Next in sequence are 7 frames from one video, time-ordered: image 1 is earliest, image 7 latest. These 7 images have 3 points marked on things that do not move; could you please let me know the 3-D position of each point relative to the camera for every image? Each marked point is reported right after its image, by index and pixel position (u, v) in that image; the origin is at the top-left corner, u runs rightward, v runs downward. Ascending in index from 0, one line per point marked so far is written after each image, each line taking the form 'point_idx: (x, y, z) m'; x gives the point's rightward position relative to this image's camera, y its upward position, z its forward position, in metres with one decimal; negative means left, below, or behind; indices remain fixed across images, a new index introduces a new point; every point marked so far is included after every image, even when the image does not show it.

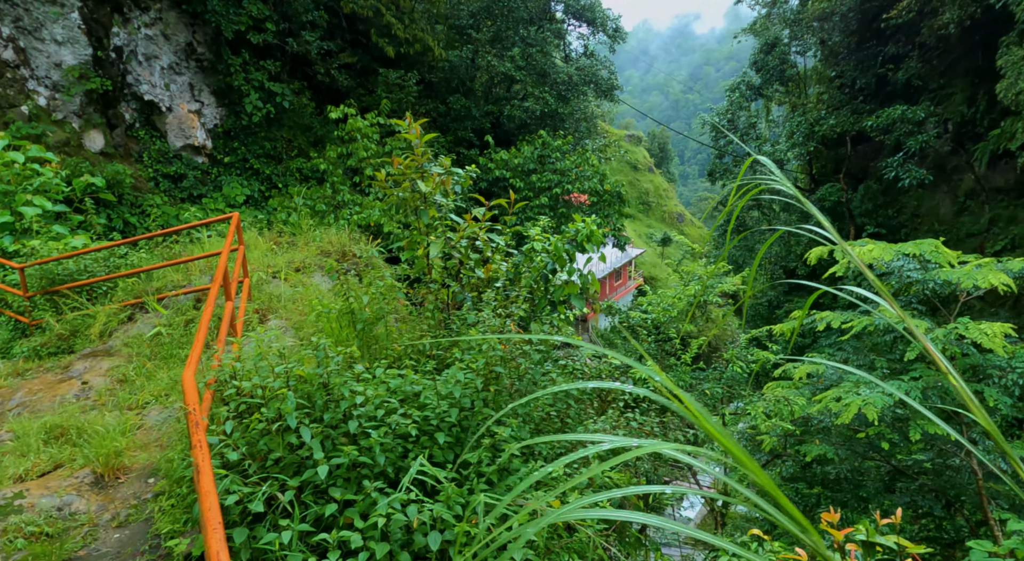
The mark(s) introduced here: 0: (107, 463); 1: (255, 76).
0: (-1.8, -0.8, +2.8) m
1: (-4.6, +3.6, +10.9) m
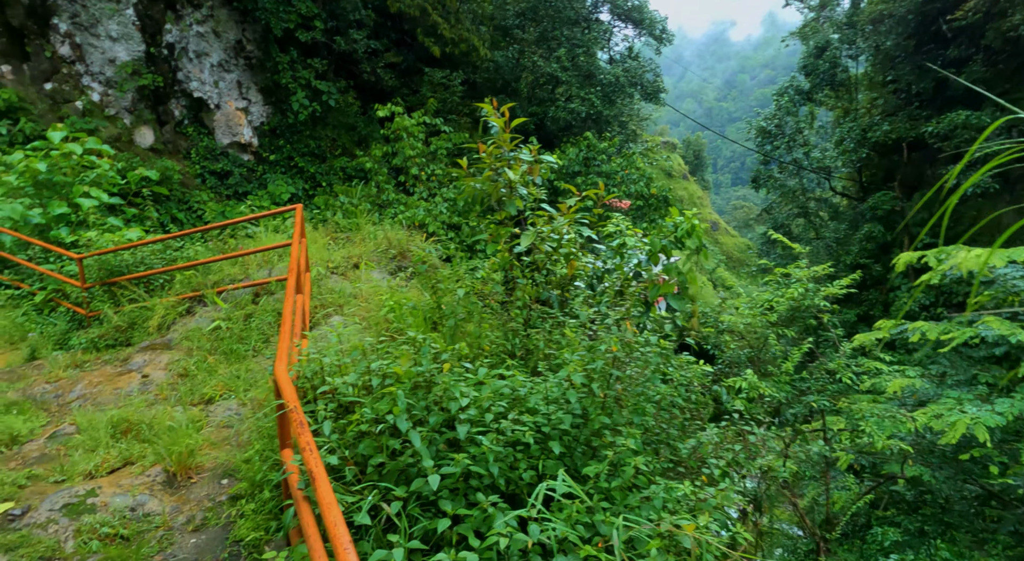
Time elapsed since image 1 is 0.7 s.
0: (-1.4, -0.8, +2.6) m
1: (-3.7, +3.7, +10.9) m
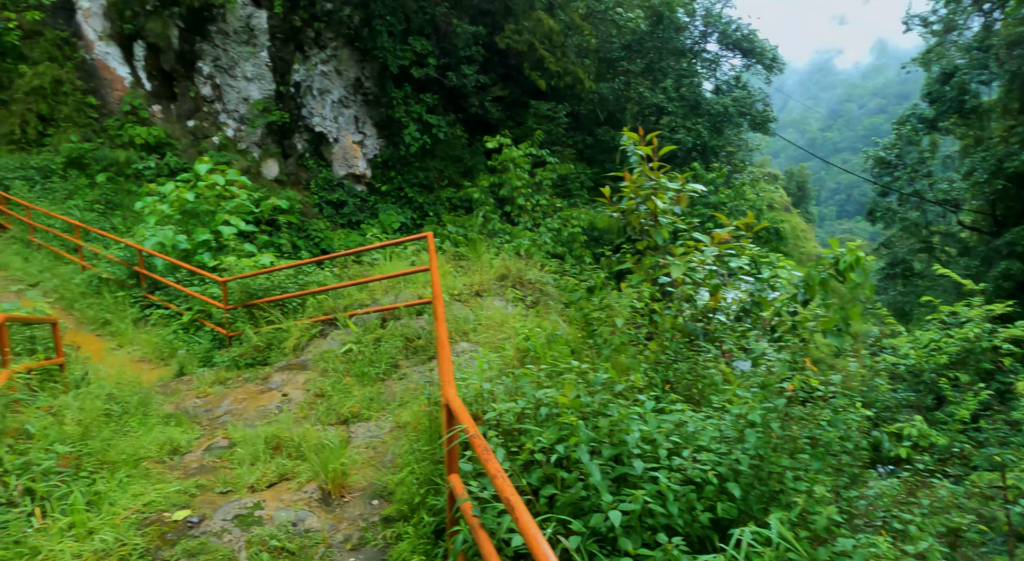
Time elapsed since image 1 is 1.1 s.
0: (-0.8, -0.9, +2.7) m
1: (-1.8, +3.2, +11.4) m
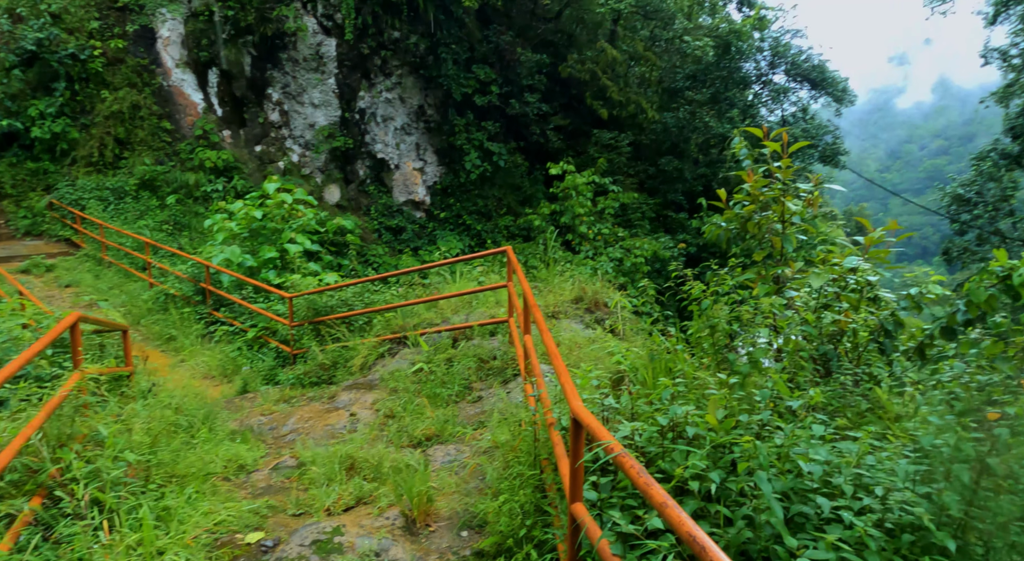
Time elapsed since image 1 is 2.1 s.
0: (-0.4, -0.9, +2.4) m
1: (-0.7, +2.7, +11.4) m
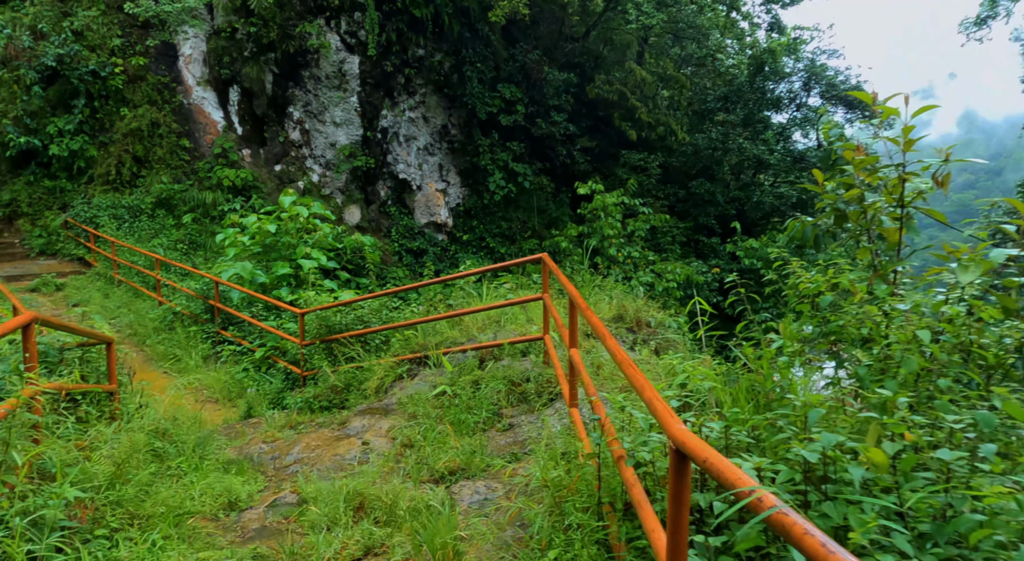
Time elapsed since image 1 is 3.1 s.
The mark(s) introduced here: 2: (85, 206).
0: (-0.2, -0.9, +1.9) m
1: (-0.2, +2.2, +11.0) m
2: (-5.9, +1.0, +8.5) m
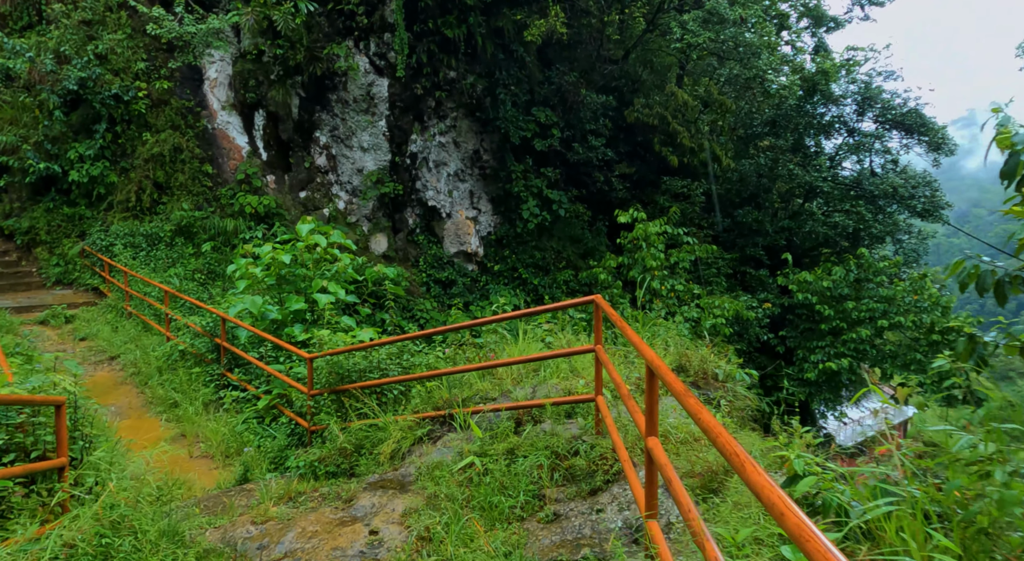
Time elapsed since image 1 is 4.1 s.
0: (-0.1, -1.0, +1.2) m
1: (+0.4, +1.7, +10.5) m
2: (-5.5, +0.6, +8.1) m
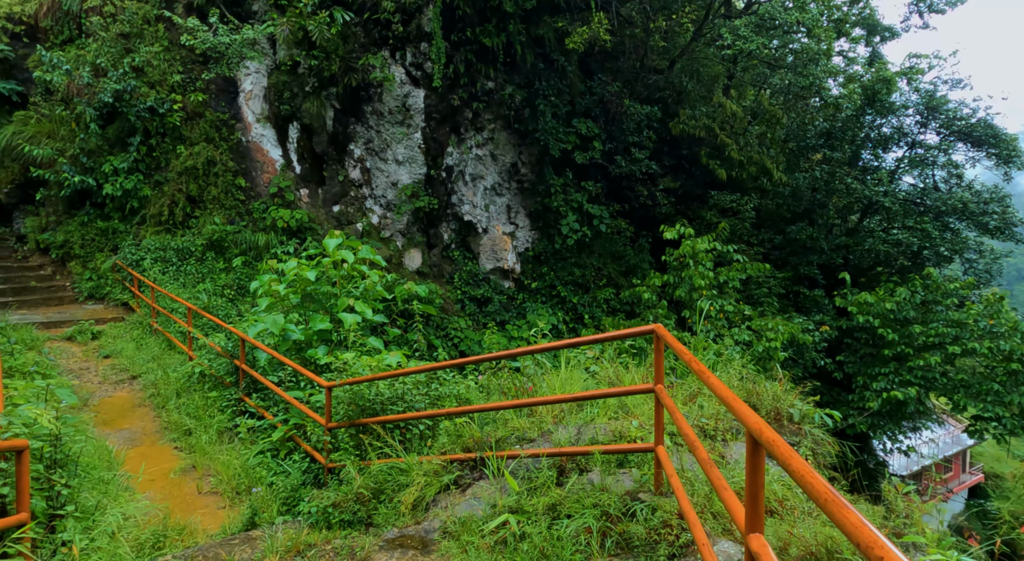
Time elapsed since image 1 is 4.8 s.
0: (0.0, -1.1, +0.7) m
1: (+1.0, +1.4, +10.0) m
2: (-4.9, +0.4, +8.0) m
